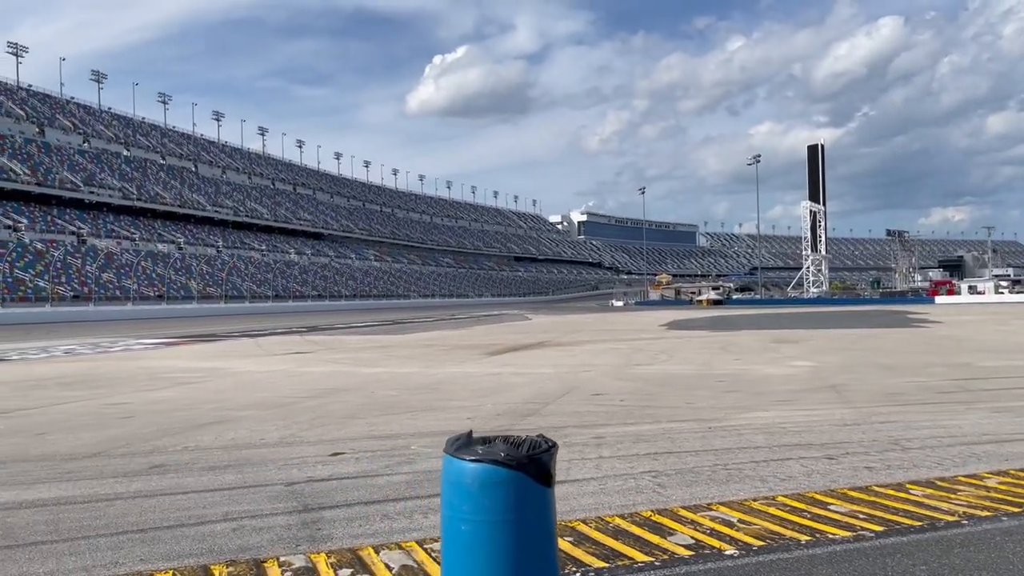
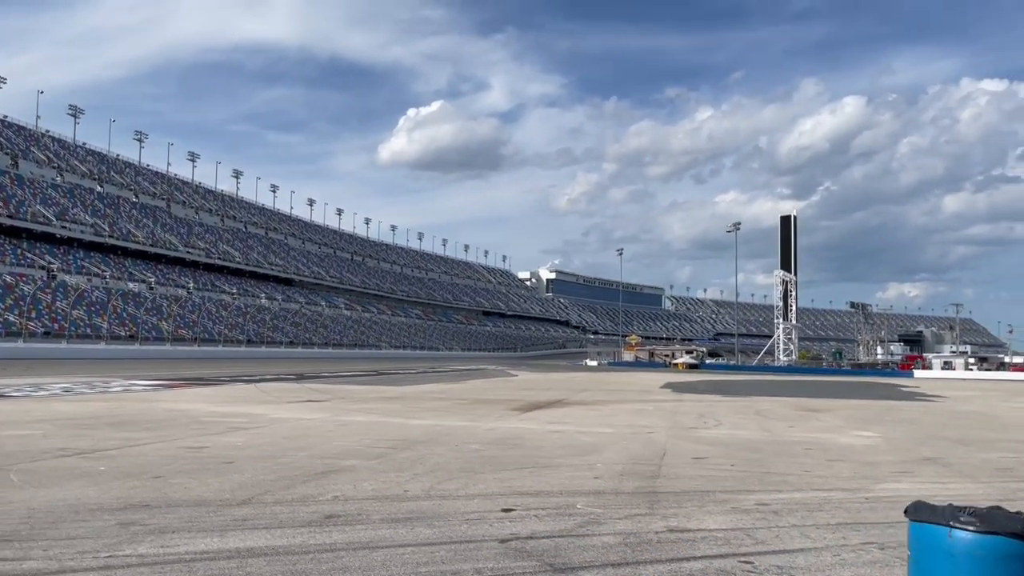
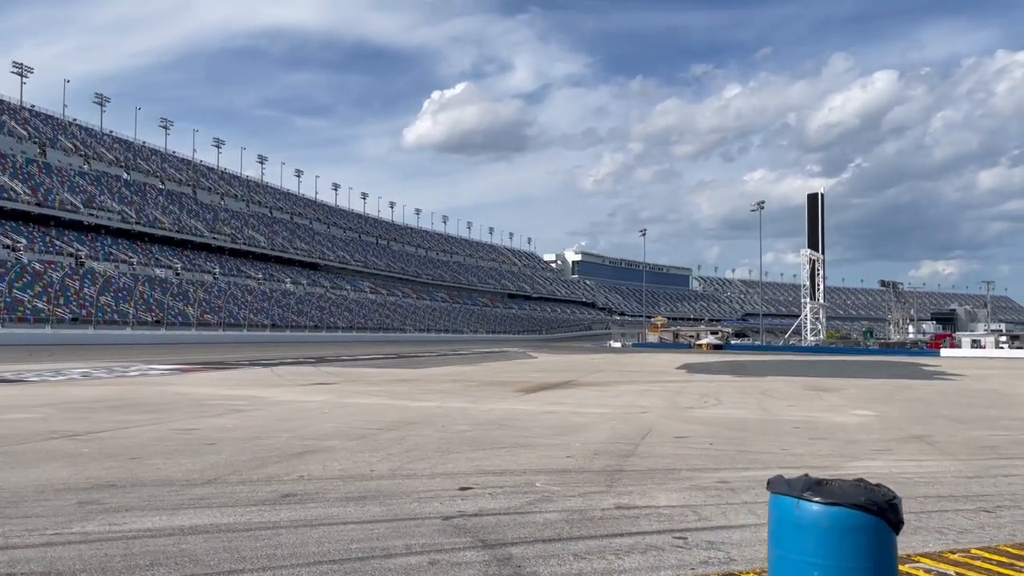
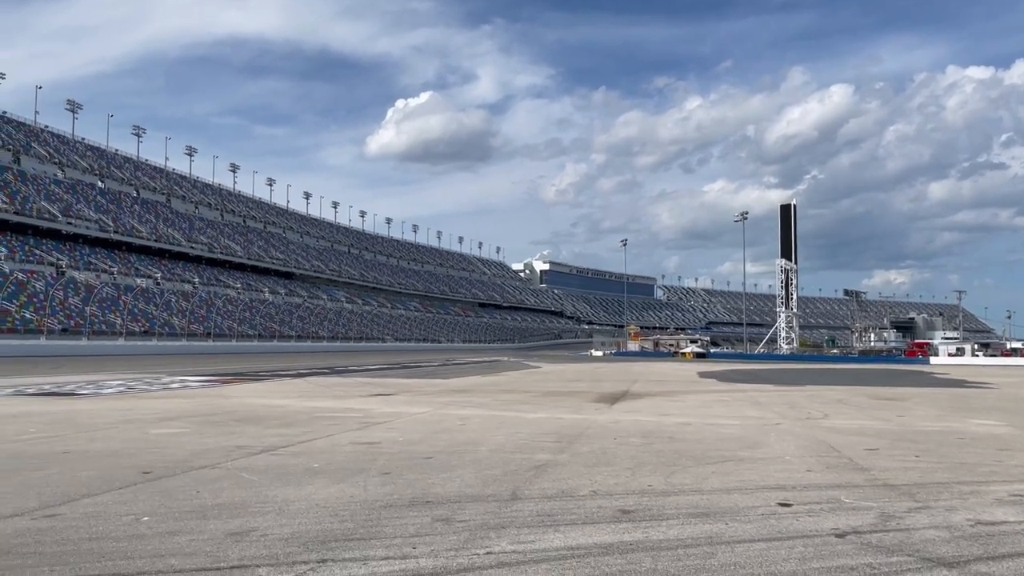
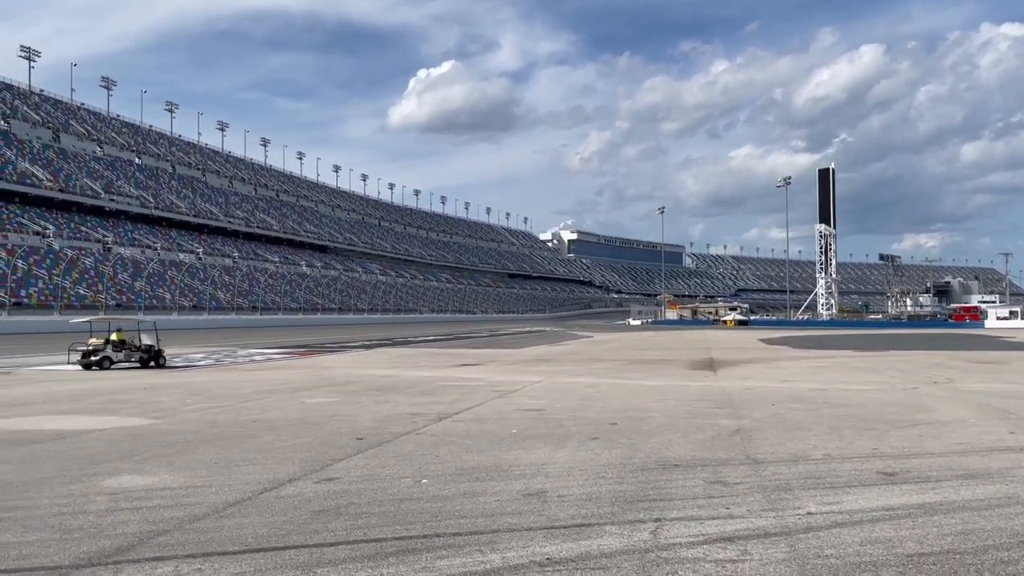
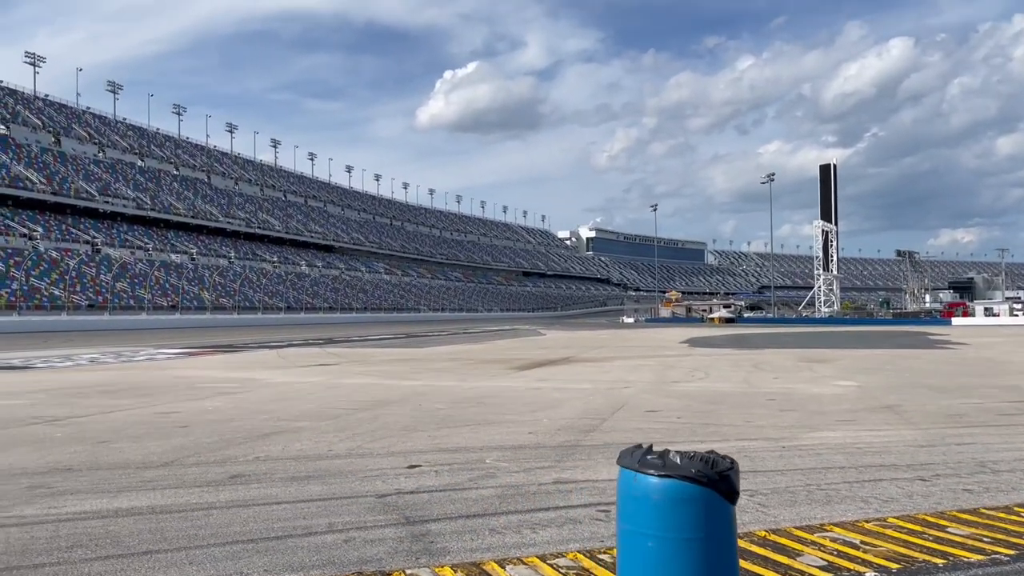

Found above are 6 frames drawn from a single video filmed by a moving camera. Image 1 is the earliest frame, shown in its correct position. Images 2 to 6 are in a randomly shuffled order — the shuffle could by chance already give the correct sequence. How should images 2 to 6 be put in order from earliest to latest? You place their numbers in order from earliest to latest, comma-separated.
6, 3, 2, 4, 5
